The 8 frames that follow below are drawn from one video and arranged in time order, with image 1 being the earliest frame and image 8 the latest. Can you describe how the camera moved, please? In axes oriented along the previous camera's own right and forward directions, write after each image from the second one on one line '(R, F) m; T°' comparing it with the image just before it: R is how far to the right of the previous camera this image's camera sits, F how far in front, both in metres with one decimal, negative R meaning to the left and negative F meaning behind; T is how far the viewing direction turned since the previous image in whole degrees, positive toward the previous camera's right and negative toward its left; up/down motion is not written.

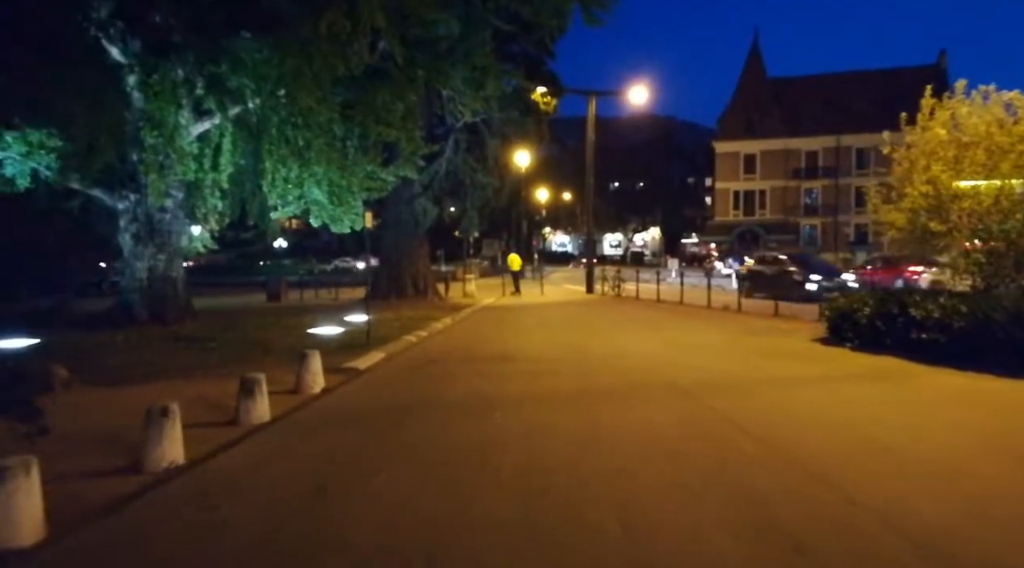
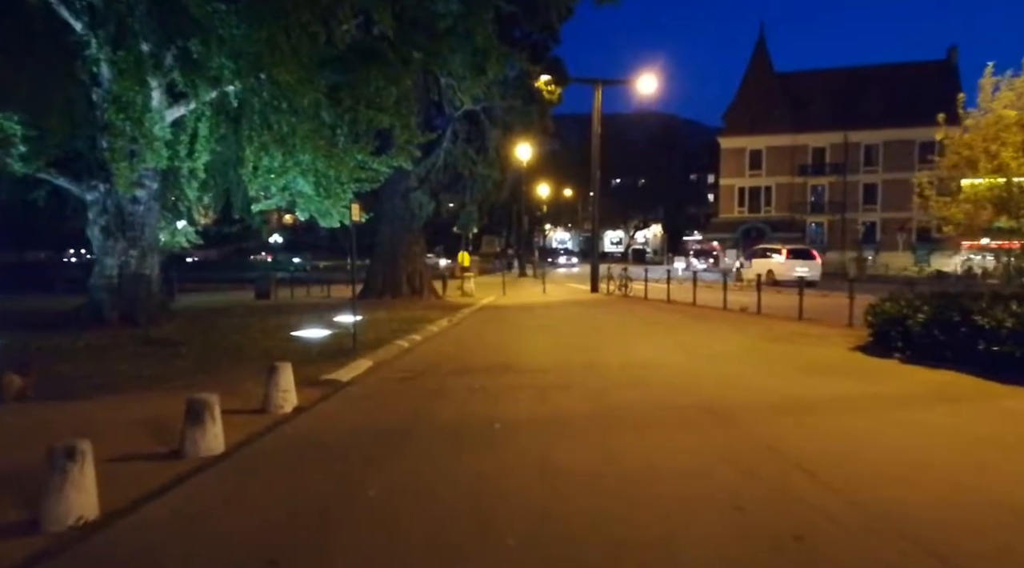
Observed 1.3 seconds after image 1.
(-0.1, +1.6) m; 0°
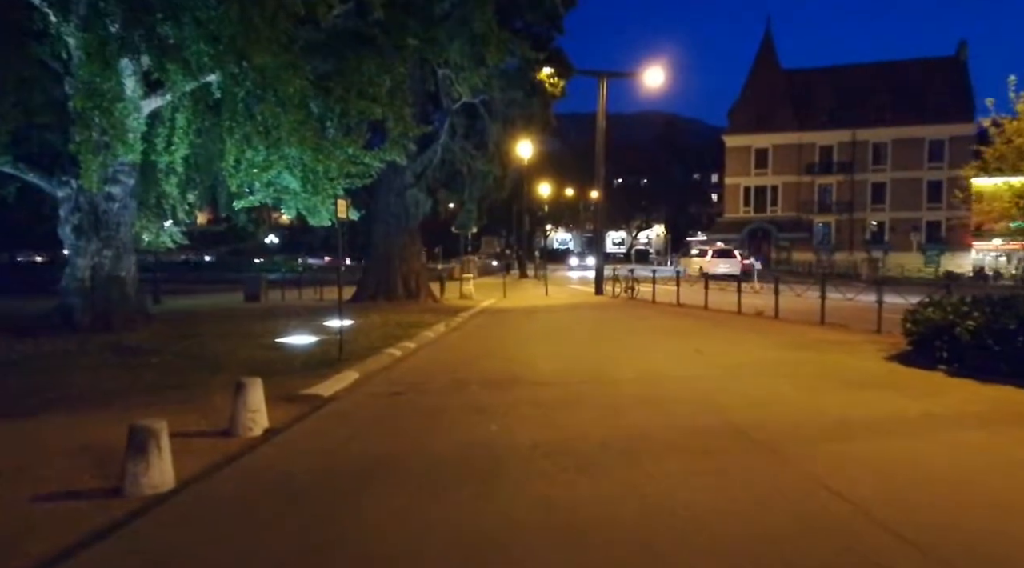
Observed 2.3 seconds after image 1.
(0.0, +1.3) m; 0°
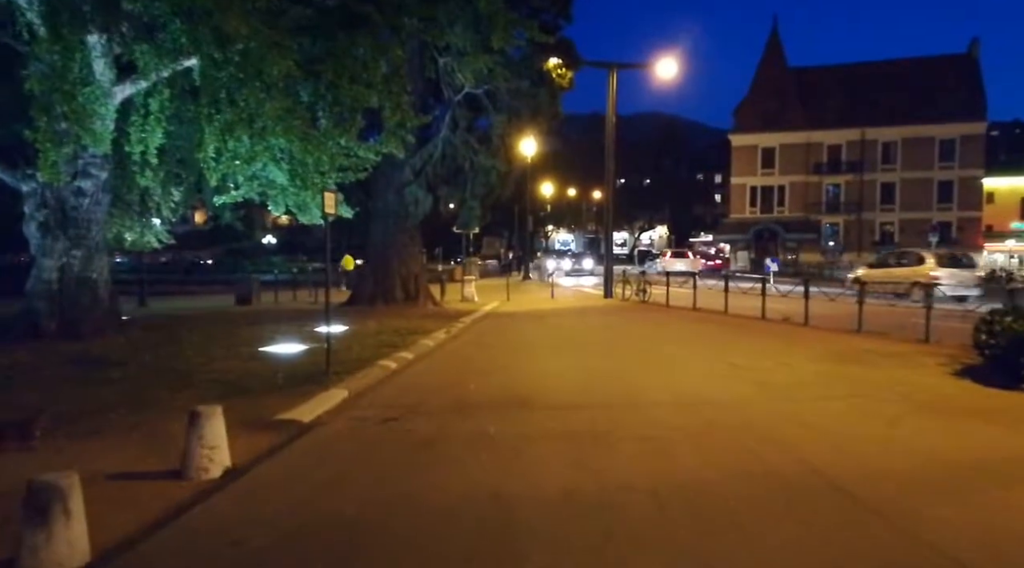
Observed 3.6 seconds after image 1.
(-0.2, +1.6) m; 0°
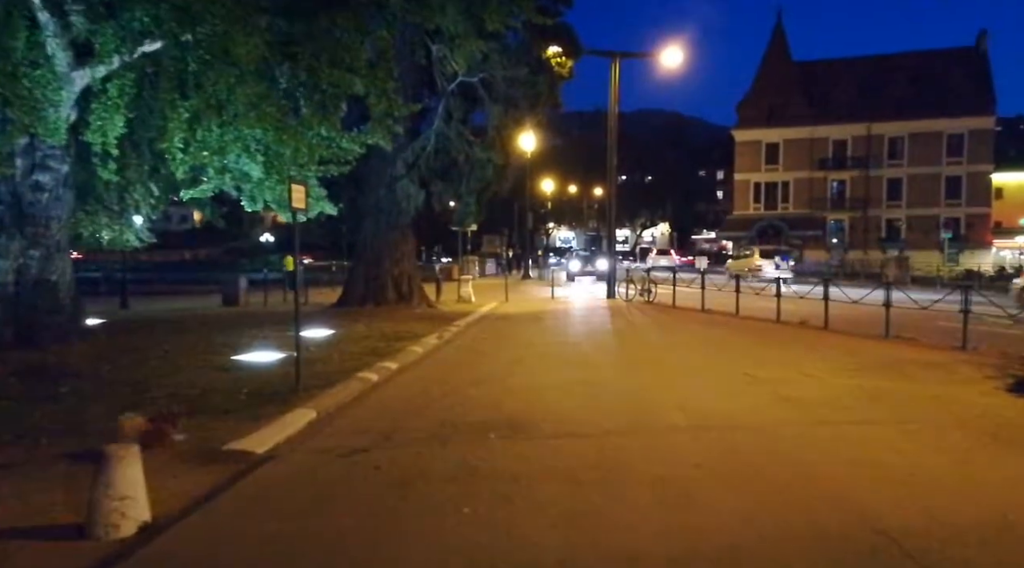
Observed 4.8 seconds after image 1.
(+0.1, +1.3) m; 0°
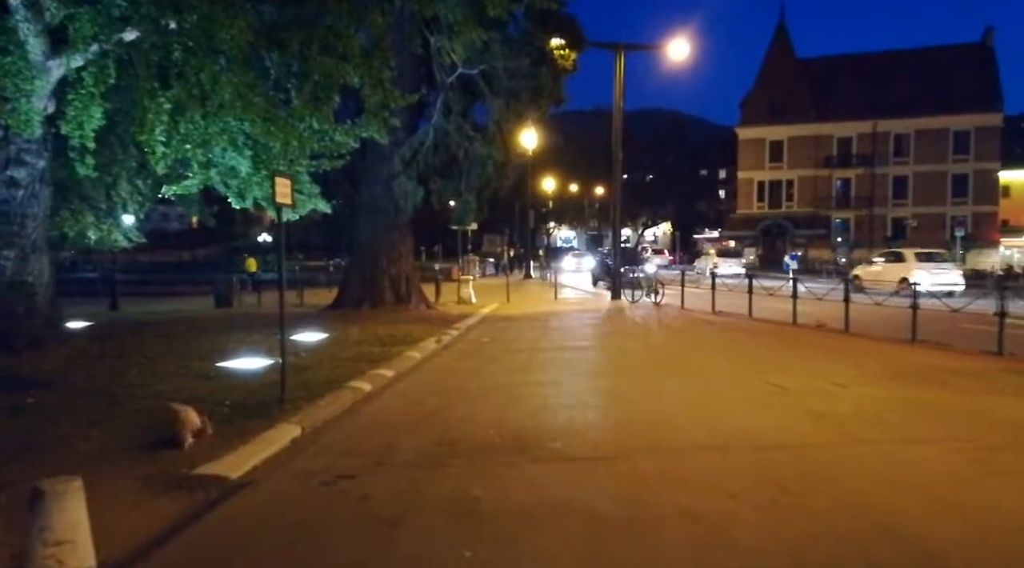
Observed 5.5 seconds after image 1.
(-0.1, +0.9) m; 0°
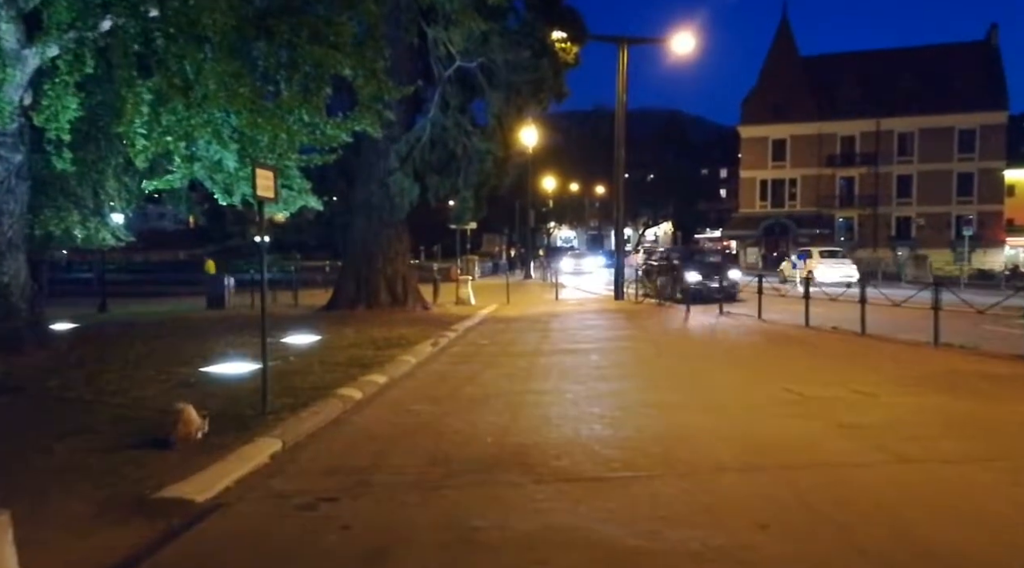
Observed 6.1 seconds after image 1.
(0.0, +0.7) m; 0°
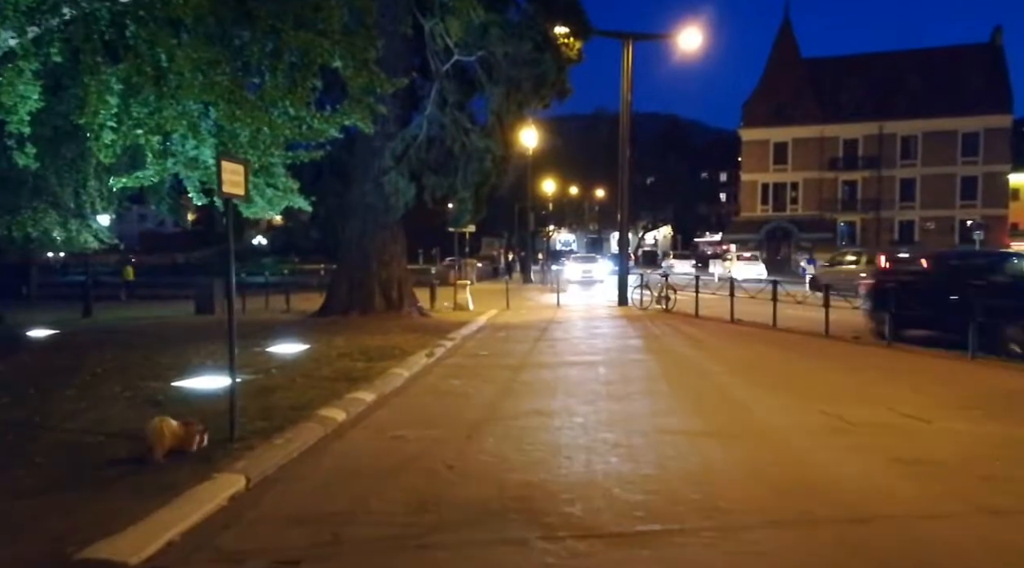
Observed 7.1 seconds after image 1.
(-0.1, +1.1) m; 0°
